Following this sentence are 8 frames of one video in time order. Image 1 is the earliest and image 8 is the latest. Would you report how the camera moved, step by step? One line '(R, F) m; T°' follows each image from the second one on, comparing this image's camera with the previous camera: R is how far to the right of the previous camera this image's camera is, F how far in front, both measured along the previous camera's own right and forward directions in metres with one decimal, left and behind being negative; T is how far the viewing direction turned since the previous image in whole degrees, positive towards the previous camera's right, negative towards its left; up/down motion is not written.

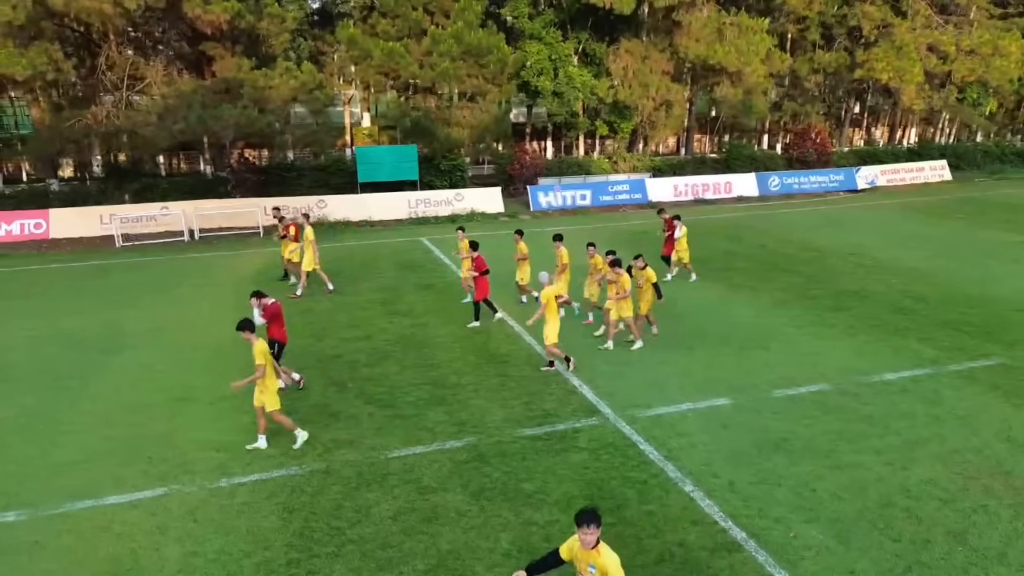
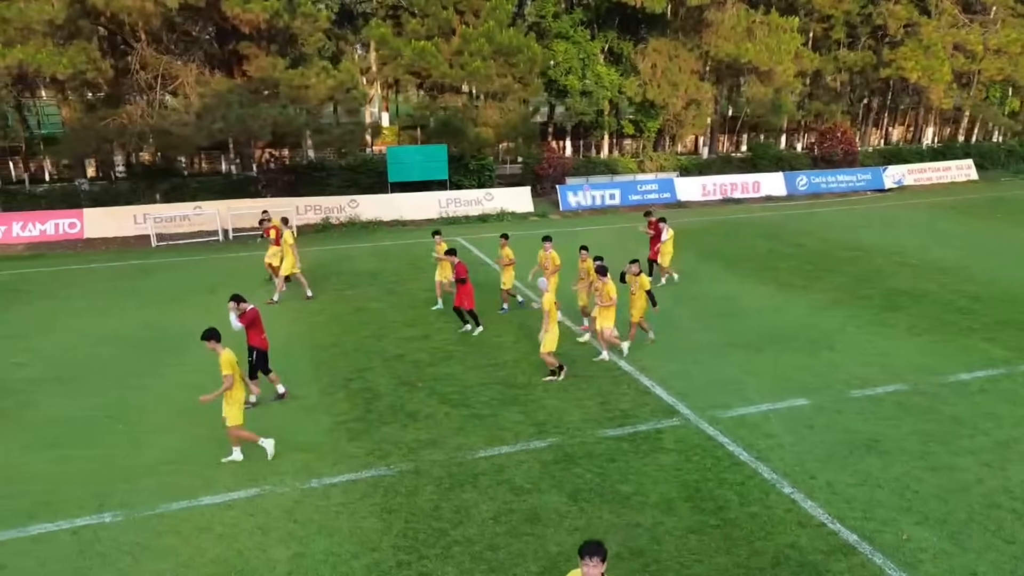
(-1.1, +0.1) m; 0°
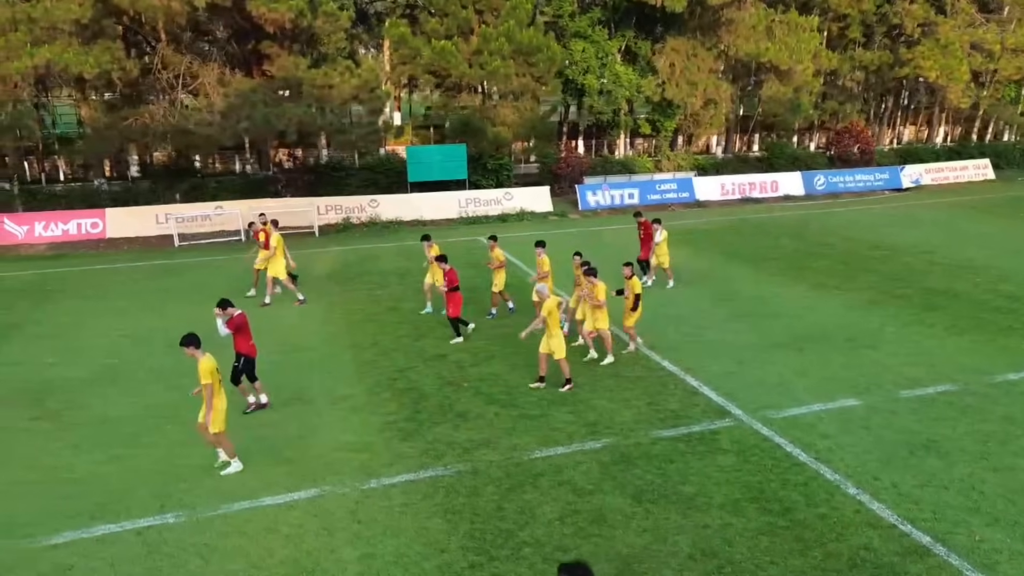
(-0.7, 0.0) m; 0°
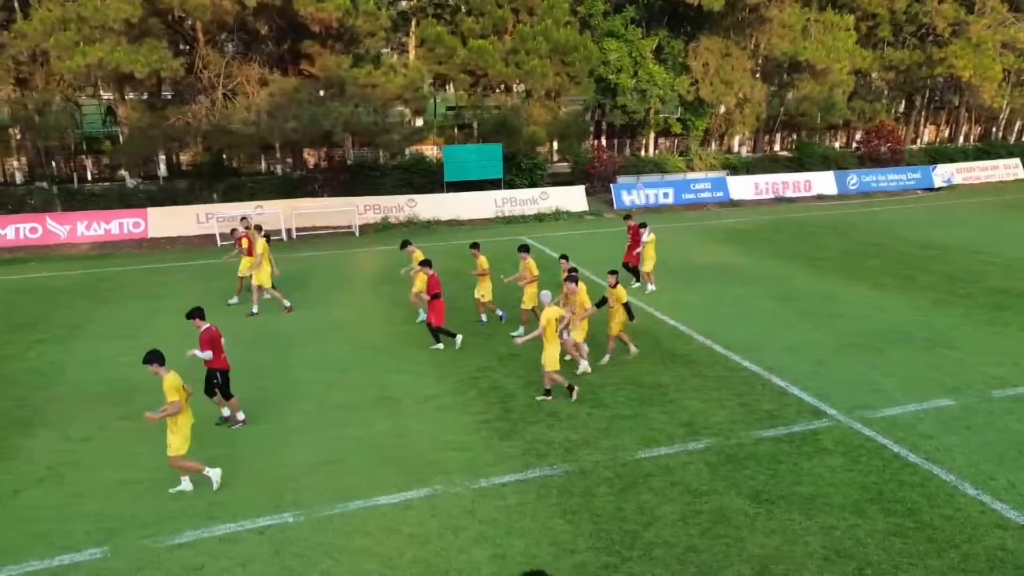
(-1.4, 0.0) m; 0°
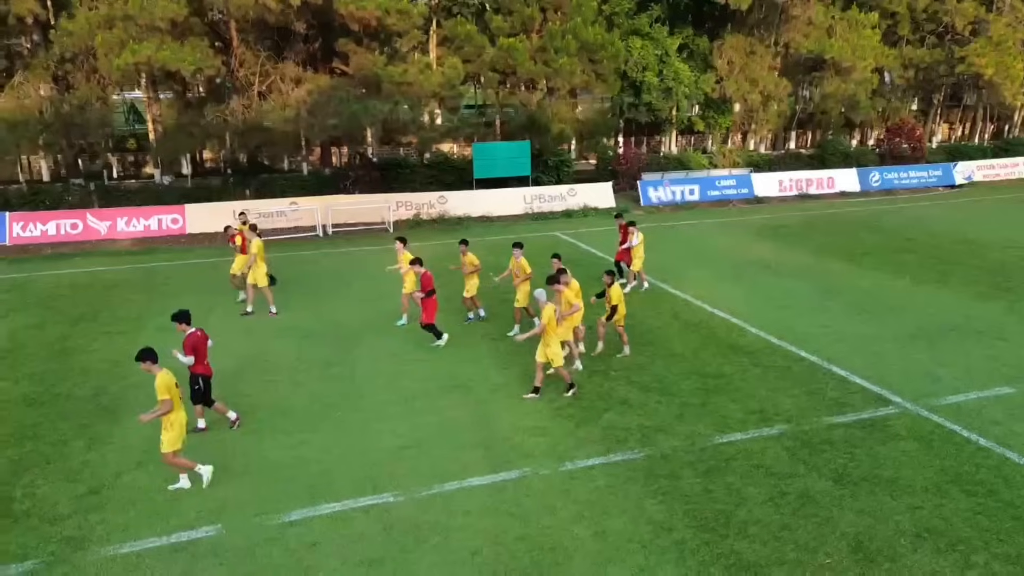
(-1.1, -0.3) m; 0°
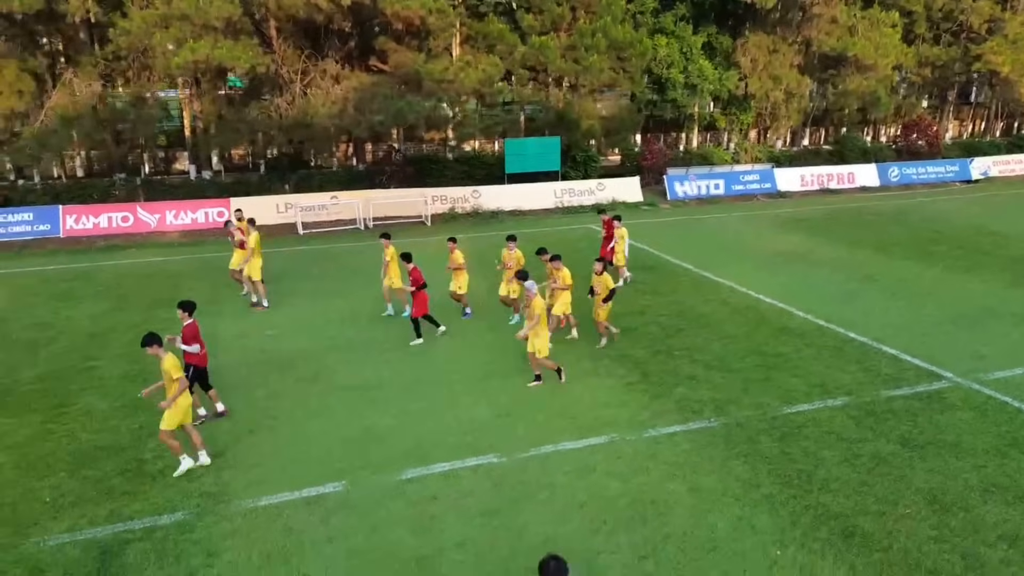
(-1.2, -0.7) m; 0°
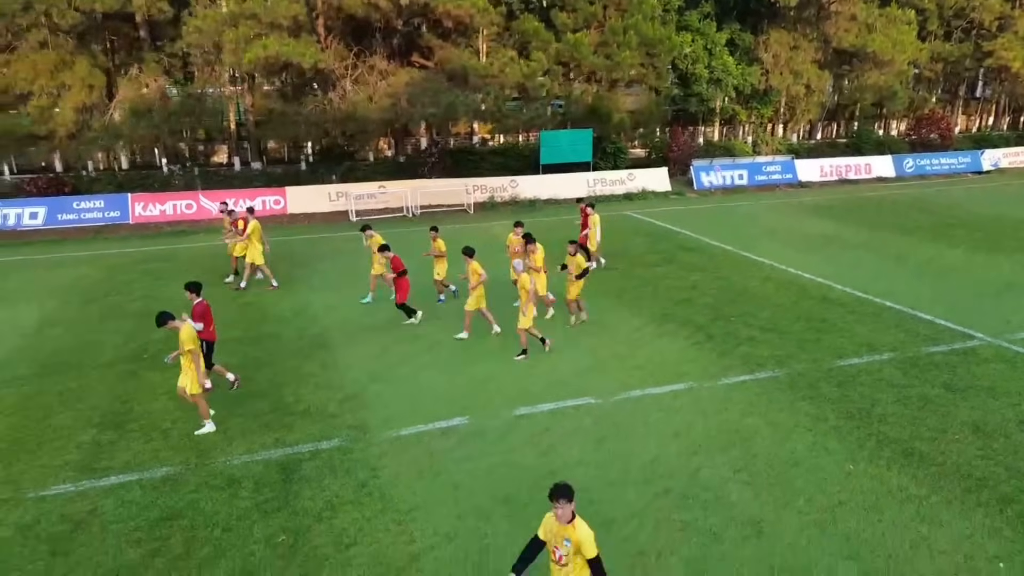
(-1.4, -1.3) m; 0°
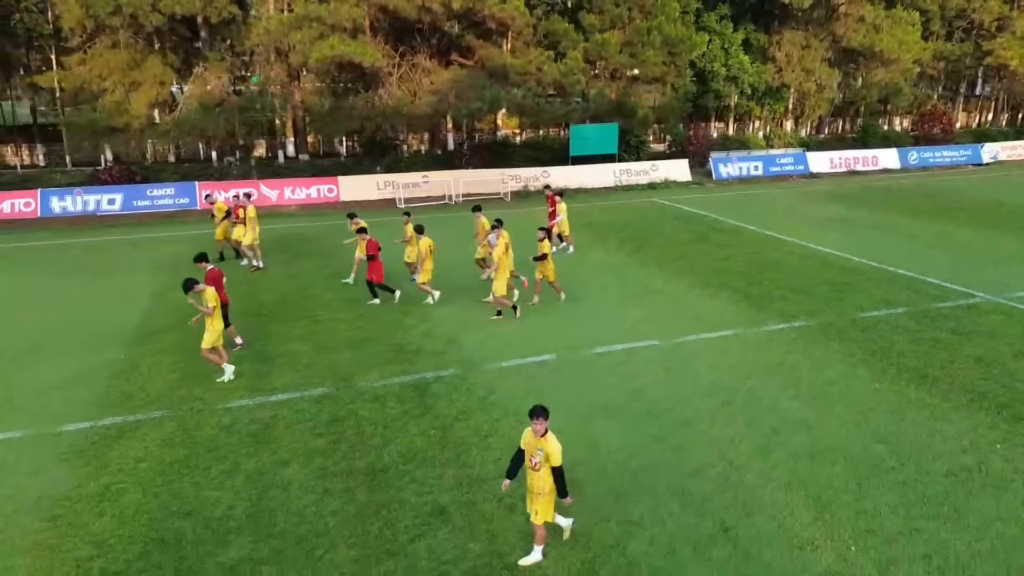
(-1.4, -1.9) m; 0°
